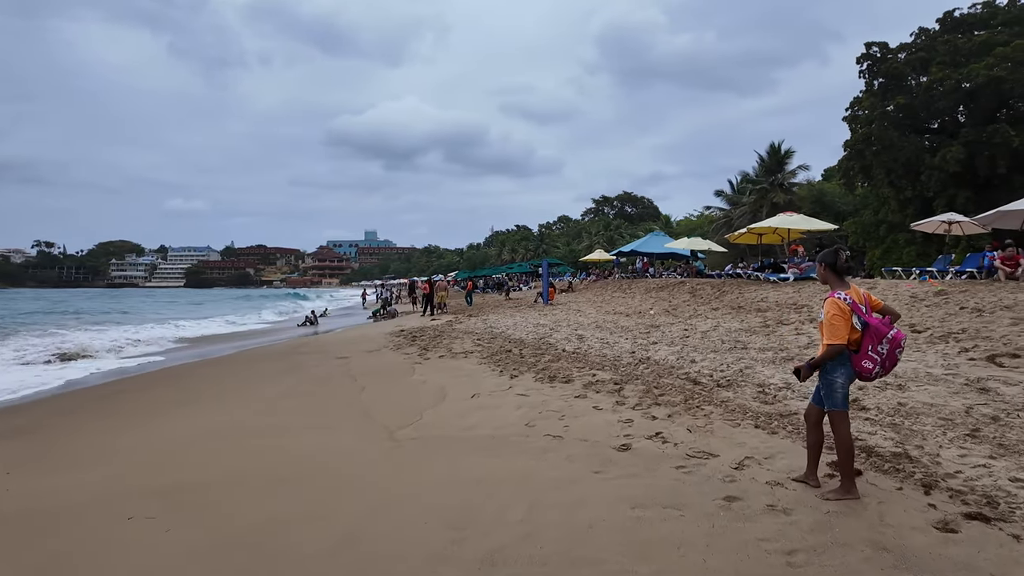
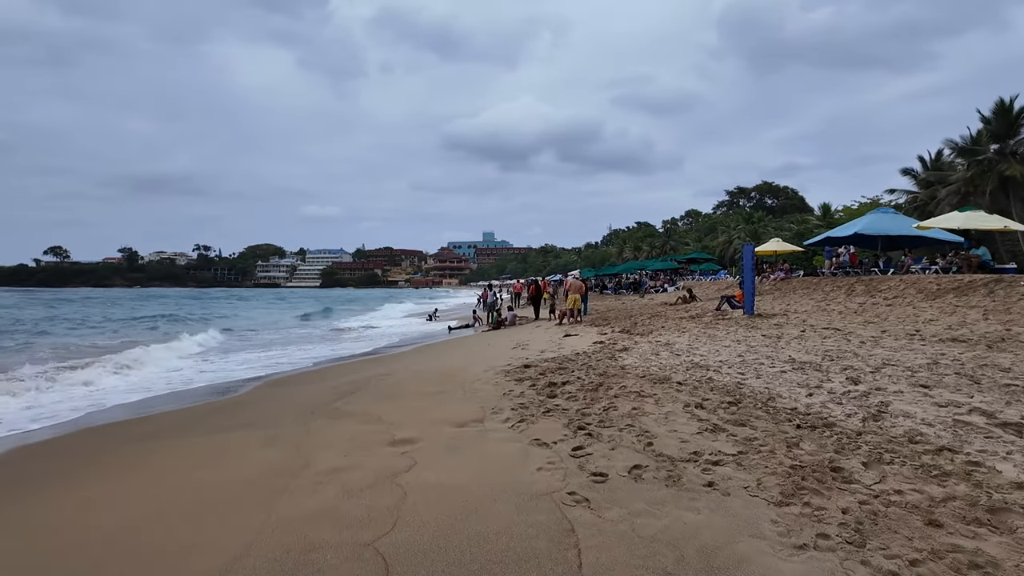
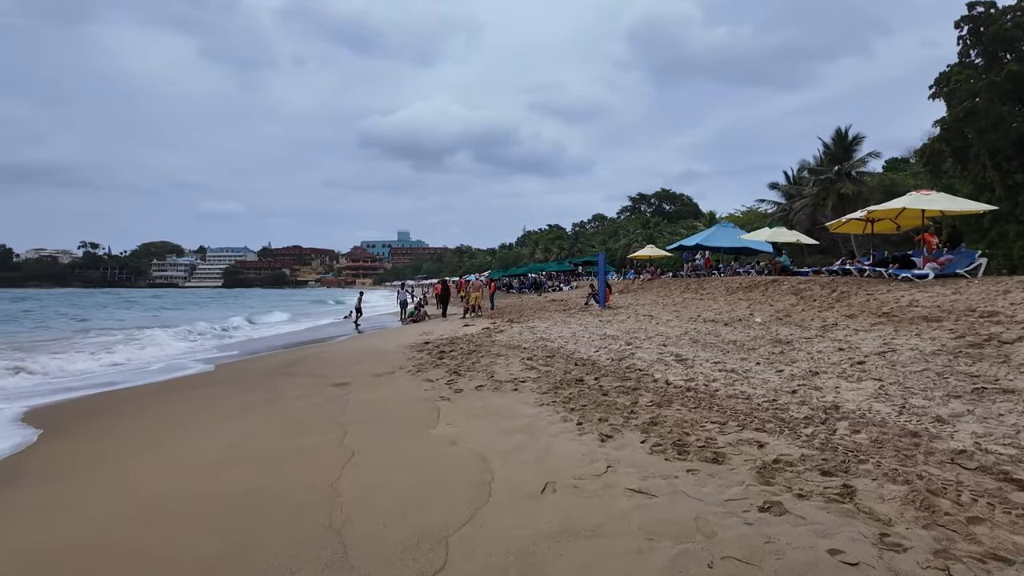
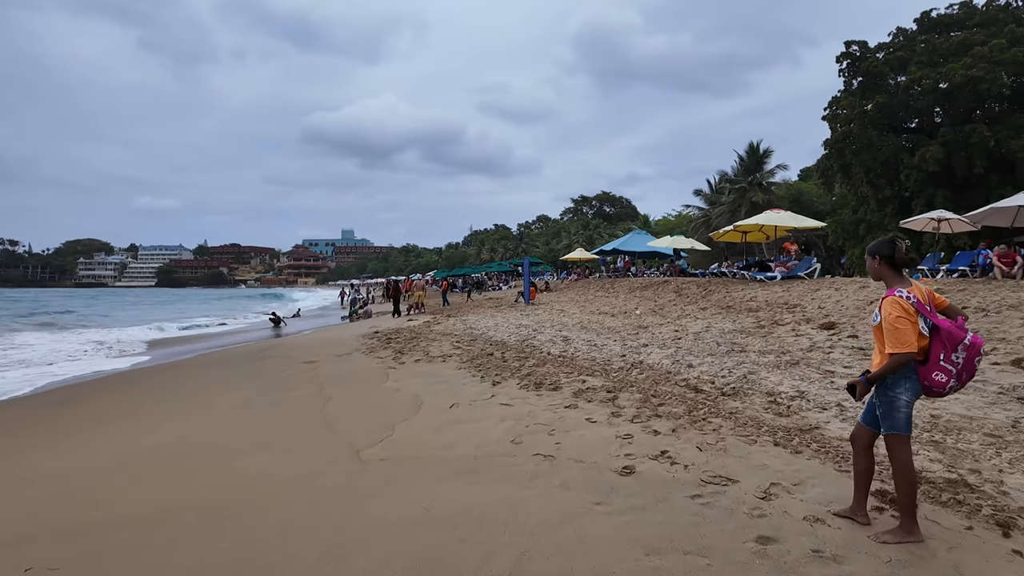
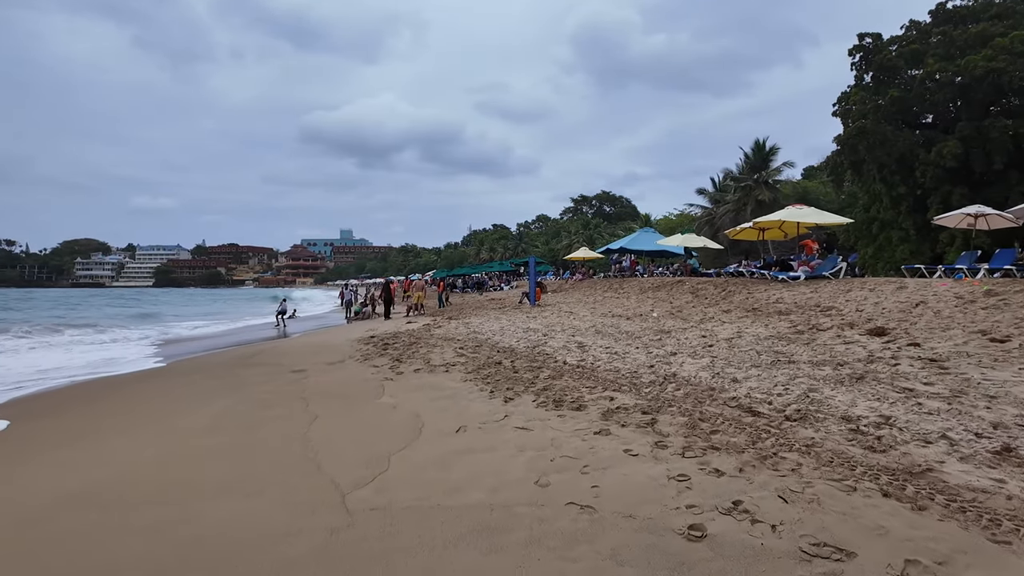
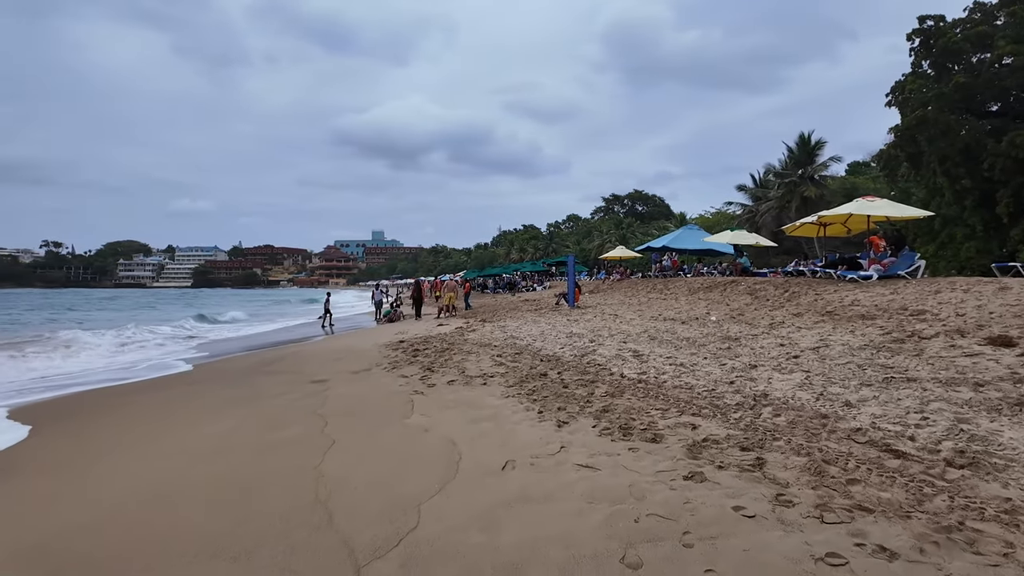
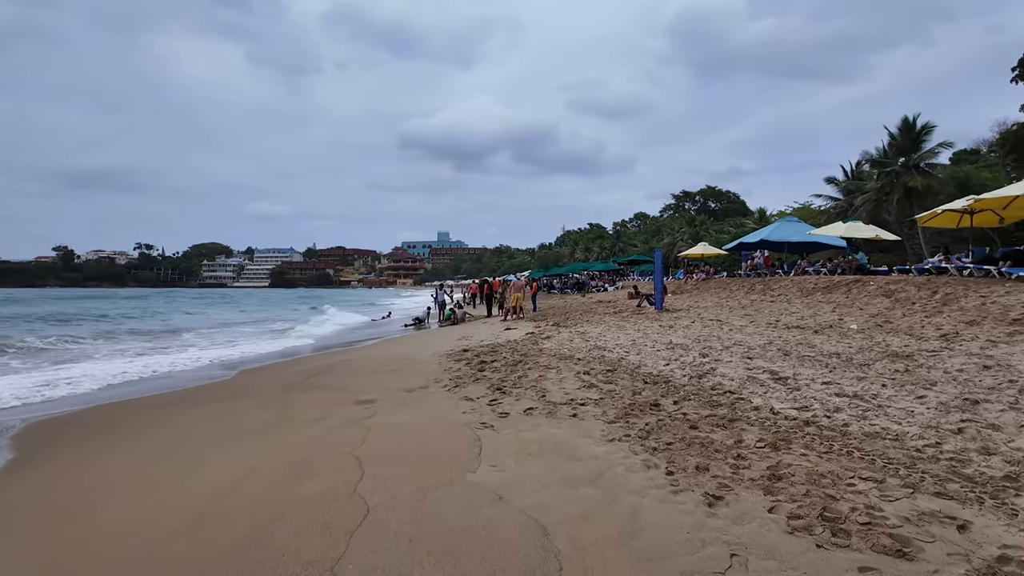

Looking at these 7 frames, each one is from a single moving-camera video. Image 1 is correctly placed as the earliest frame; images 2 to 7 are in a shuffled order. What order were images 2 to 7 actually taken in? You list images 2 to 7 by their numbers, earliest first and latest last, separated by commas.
4, 5, 6, 3, 7, 2
